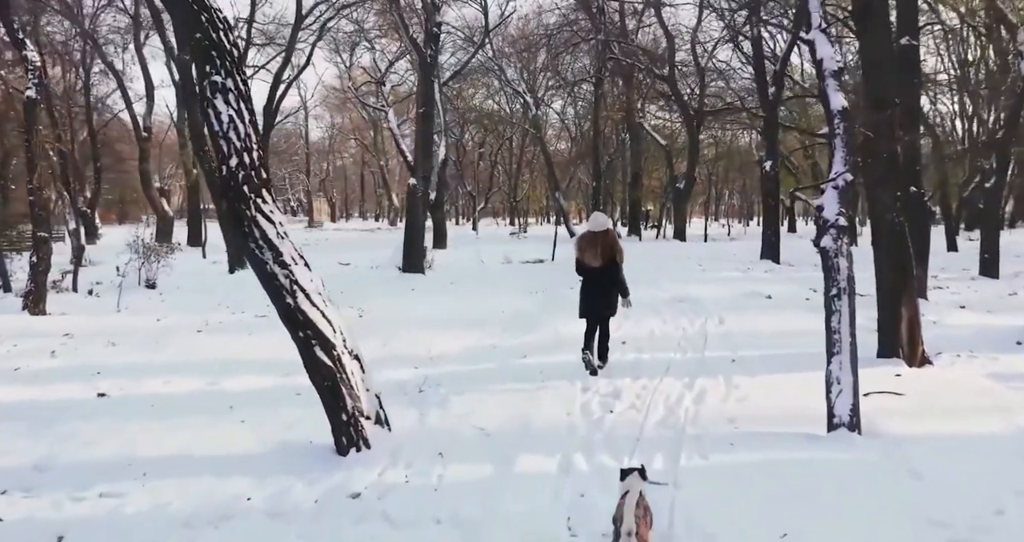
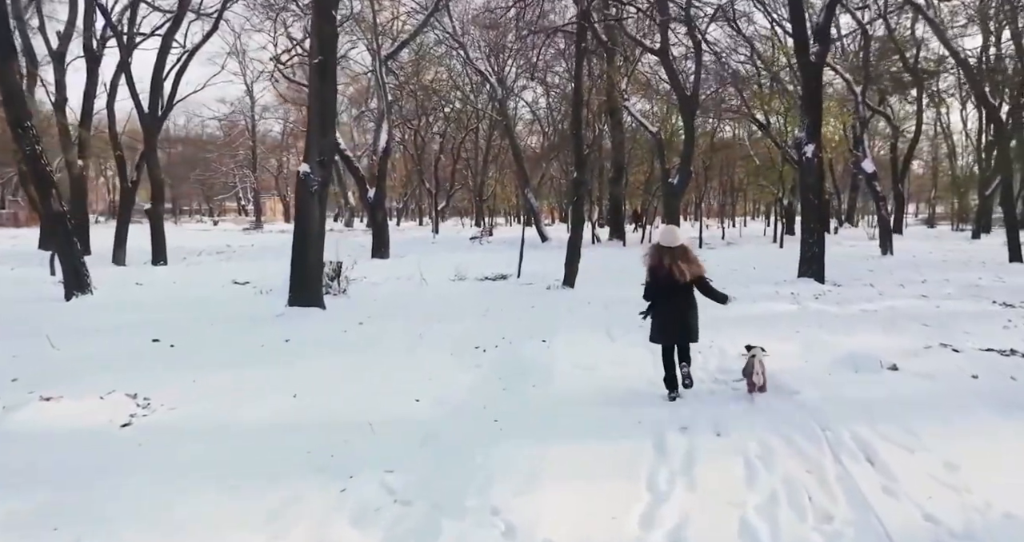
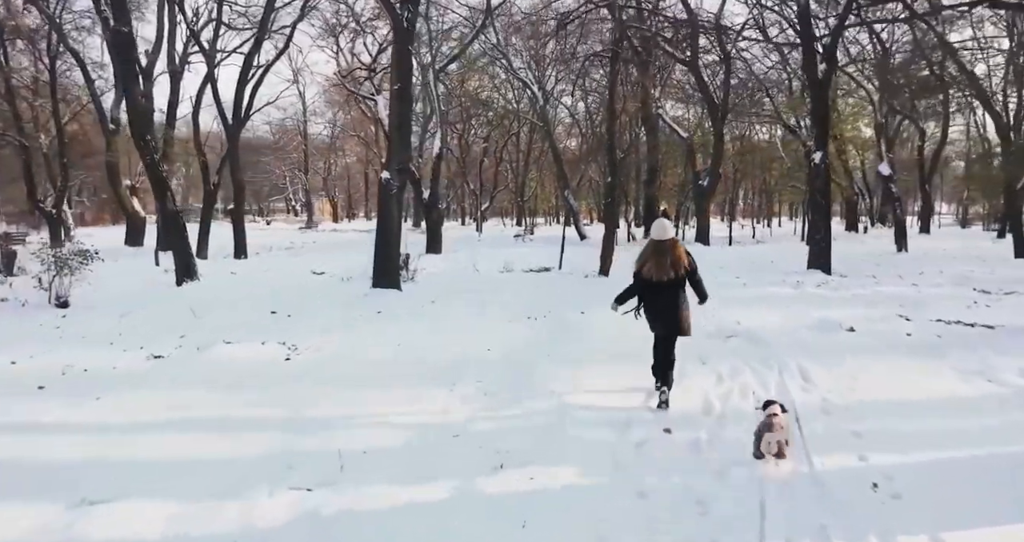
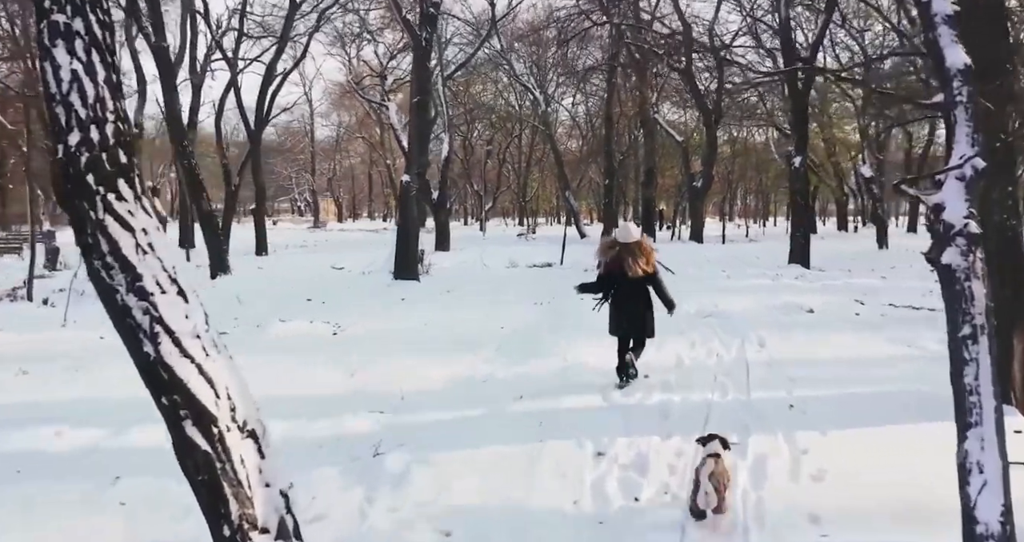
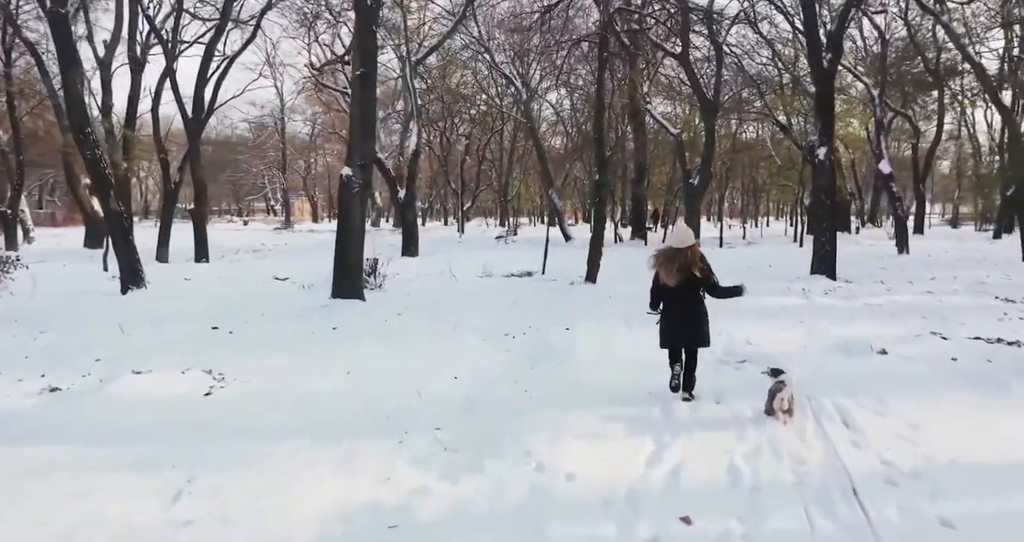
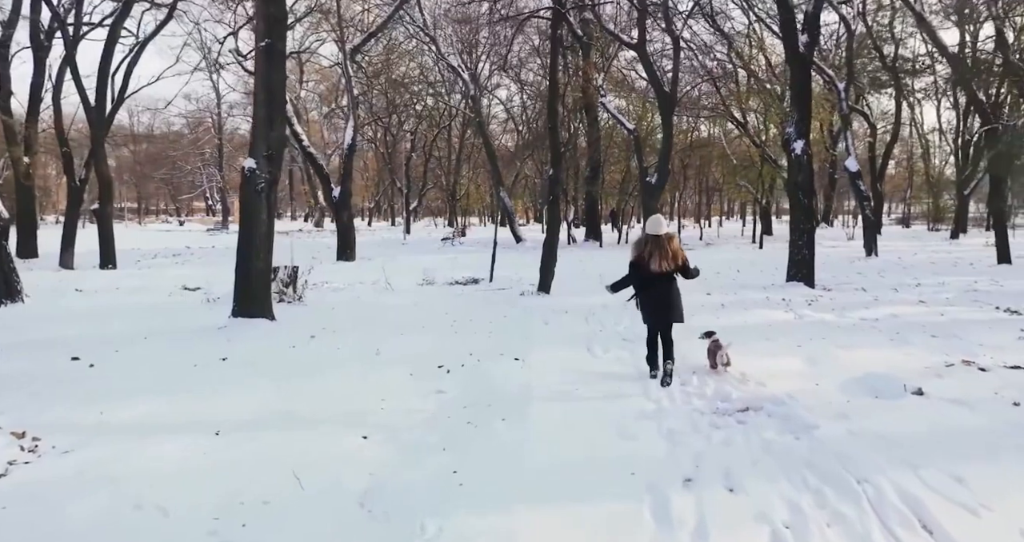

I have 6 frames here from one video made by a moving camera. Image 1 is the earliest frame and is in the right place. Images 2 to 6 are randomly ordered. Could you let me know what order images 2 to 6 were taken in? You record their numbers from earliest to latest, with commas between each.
4, 3, 5, 2, 6
